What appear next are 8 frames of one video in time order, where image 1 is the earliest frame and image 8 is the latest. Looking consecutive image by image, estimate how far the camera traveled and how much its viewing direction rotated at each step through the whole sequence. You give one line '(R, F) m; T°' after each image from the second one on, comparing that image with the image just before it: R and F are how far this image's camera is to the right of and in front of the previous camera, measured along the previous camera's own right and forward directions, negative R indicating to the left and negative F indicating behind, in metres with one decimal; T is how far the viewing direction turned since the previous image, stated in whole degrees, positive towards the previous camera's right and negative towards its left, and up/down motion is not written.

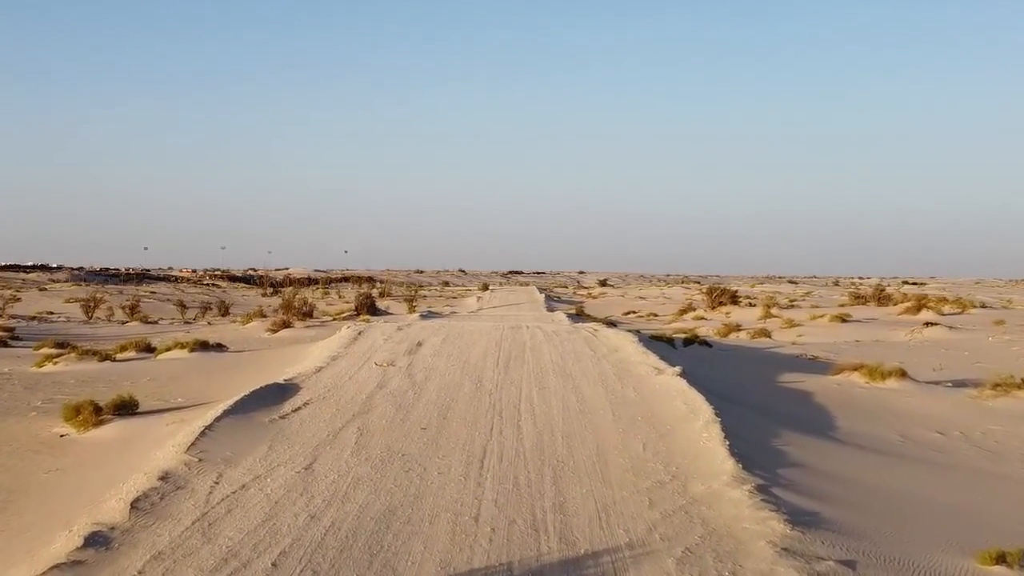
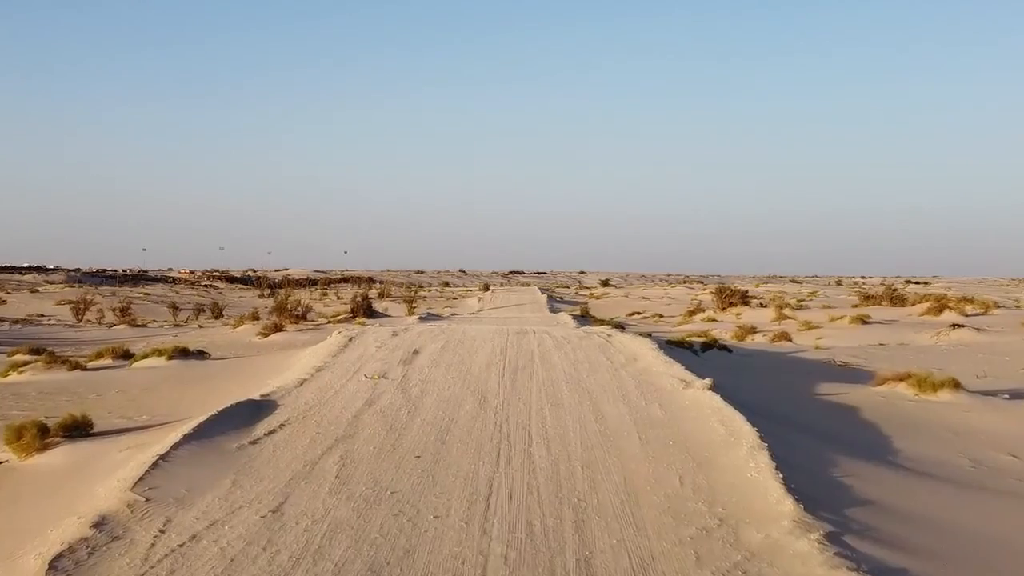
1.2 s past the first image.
(-0.1, +1.8) m; 0°
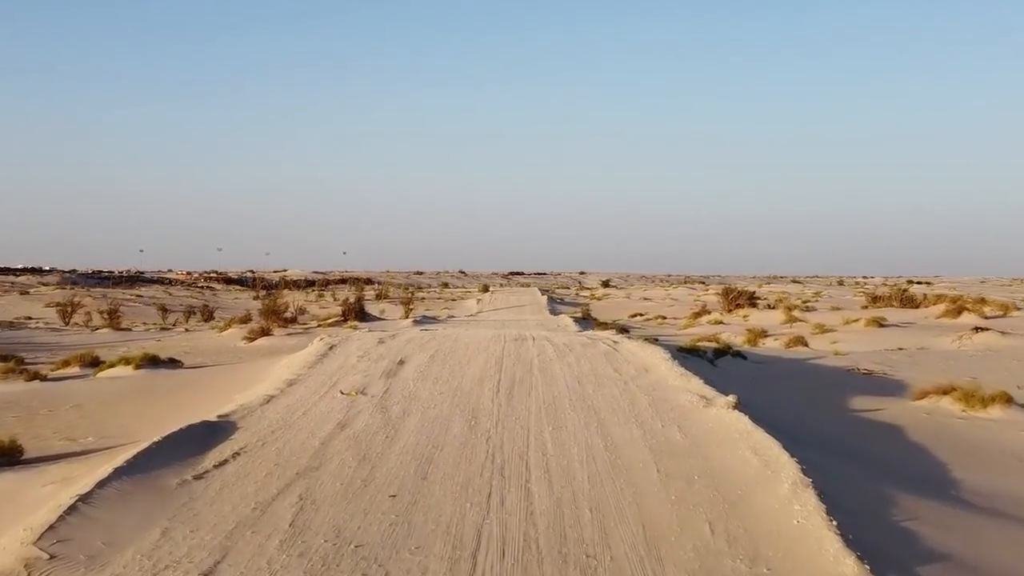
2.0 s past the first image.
(+0.1, +1.7) m; 0°
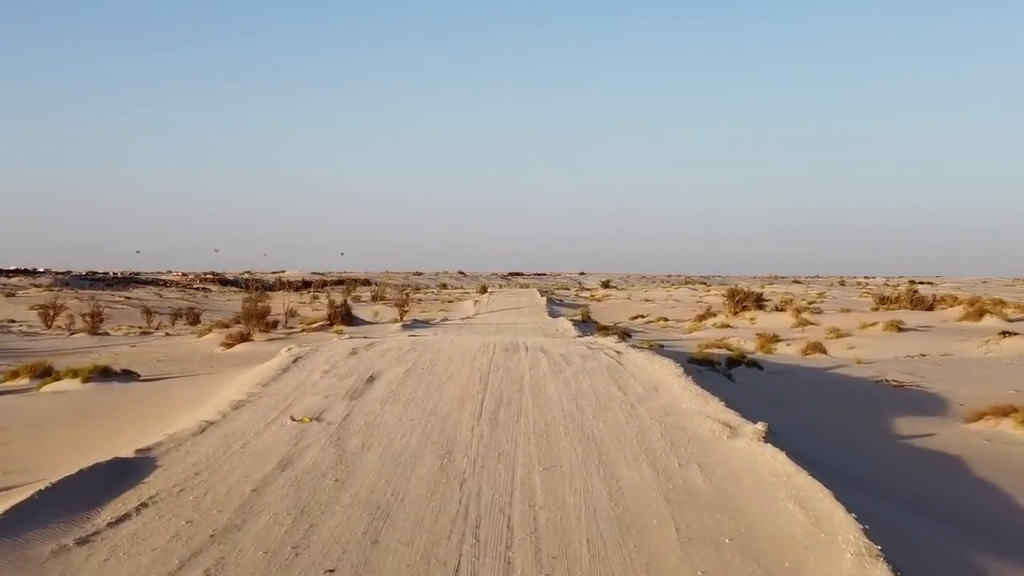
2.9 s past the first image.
(+0.2, +2.0) m; 0°
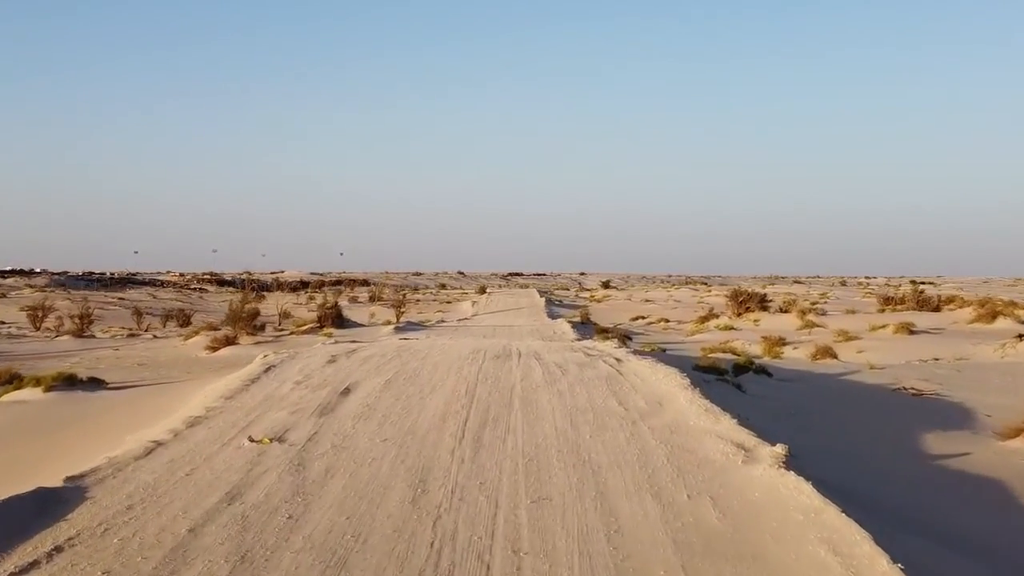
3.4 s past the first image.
(+0.2, +1.2) m; 0°
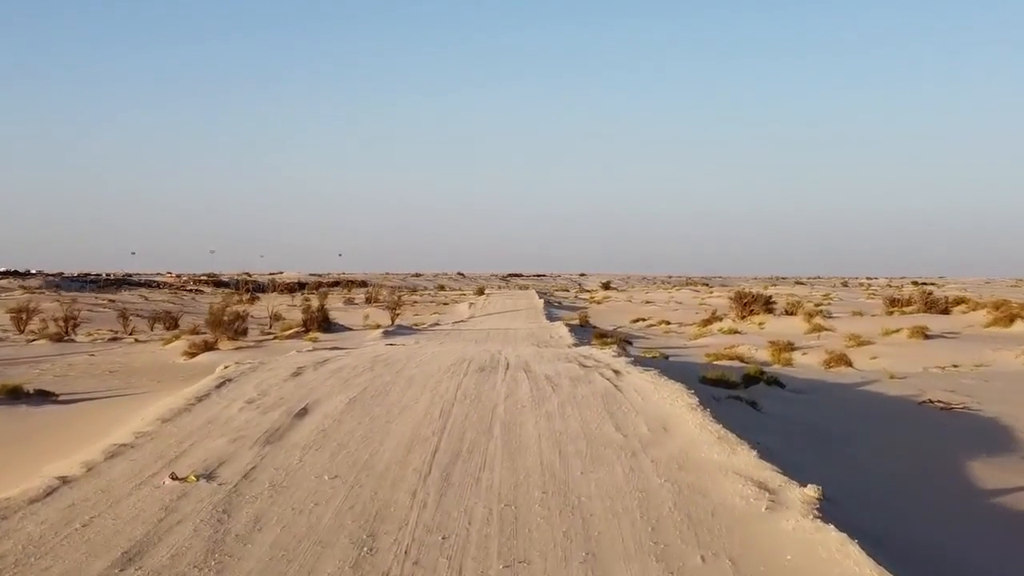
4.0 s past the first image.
(+0.2, +1.6) m; 0°
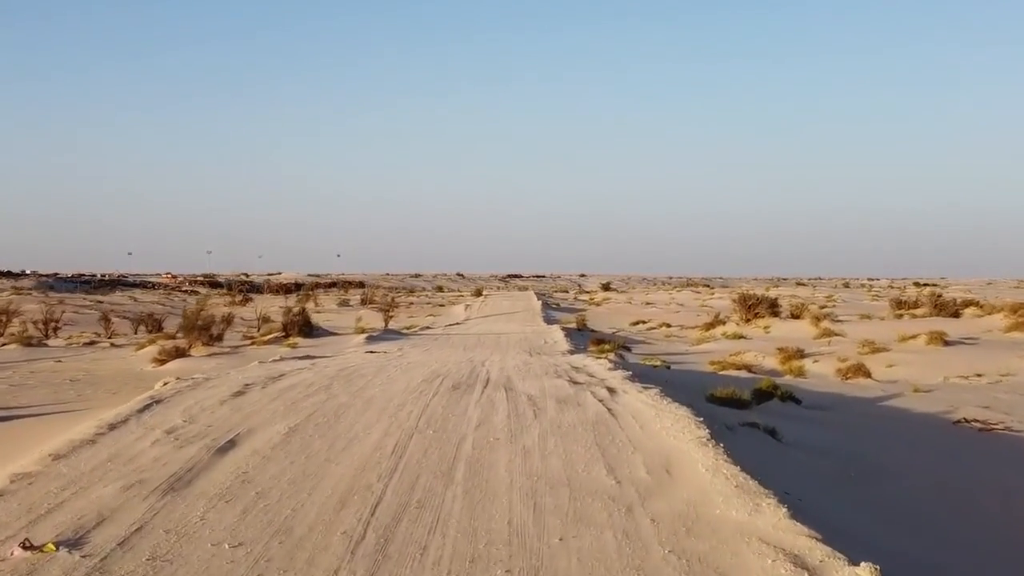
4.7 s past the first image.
(+0.3, +1.8) m; 0°
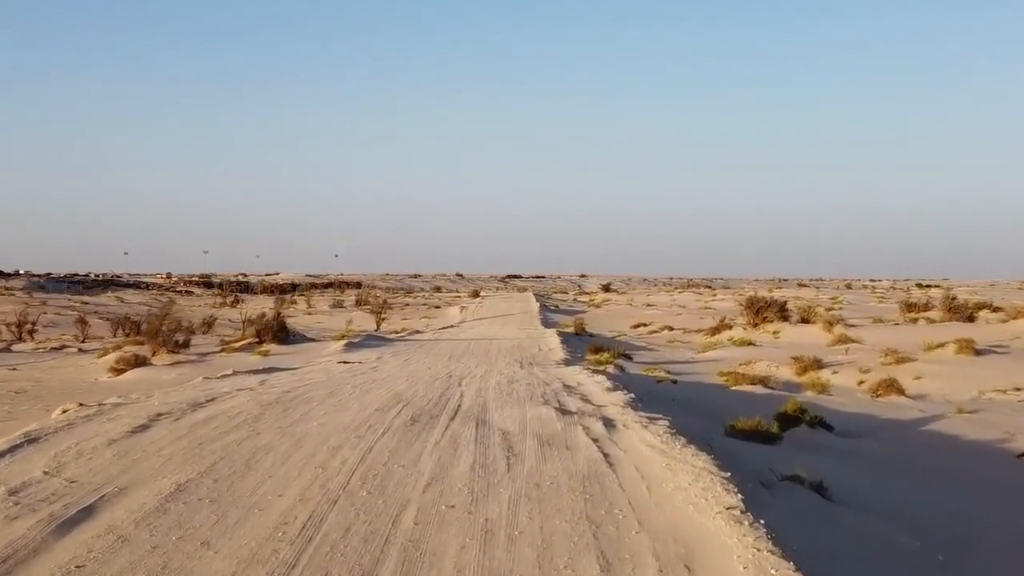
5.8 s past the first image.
(+0.3, +2.3) m; 0°
